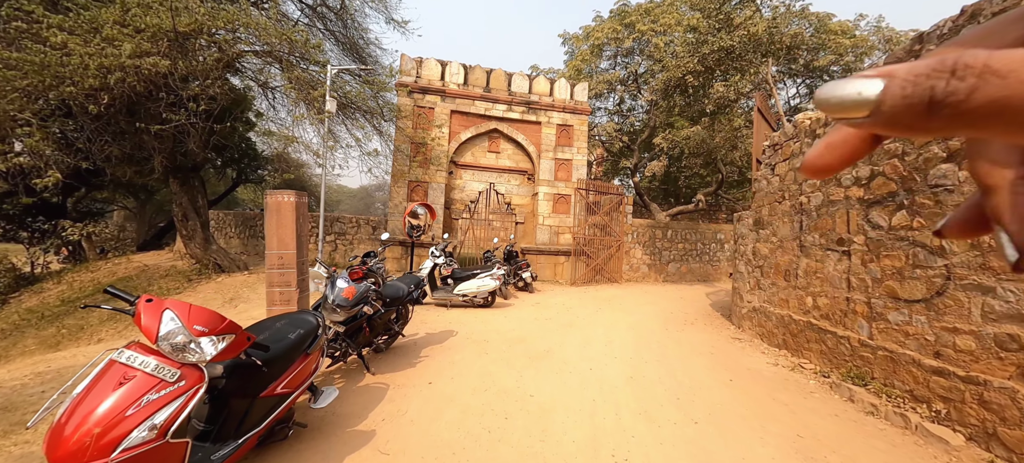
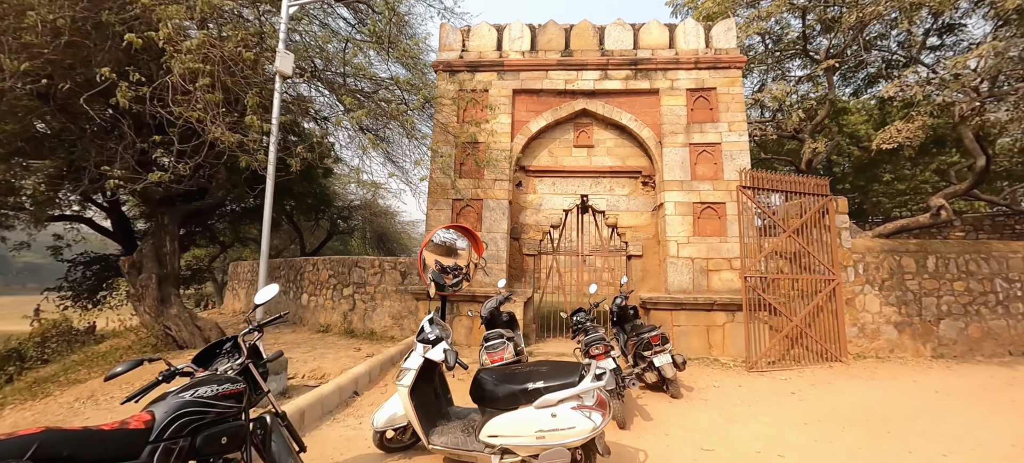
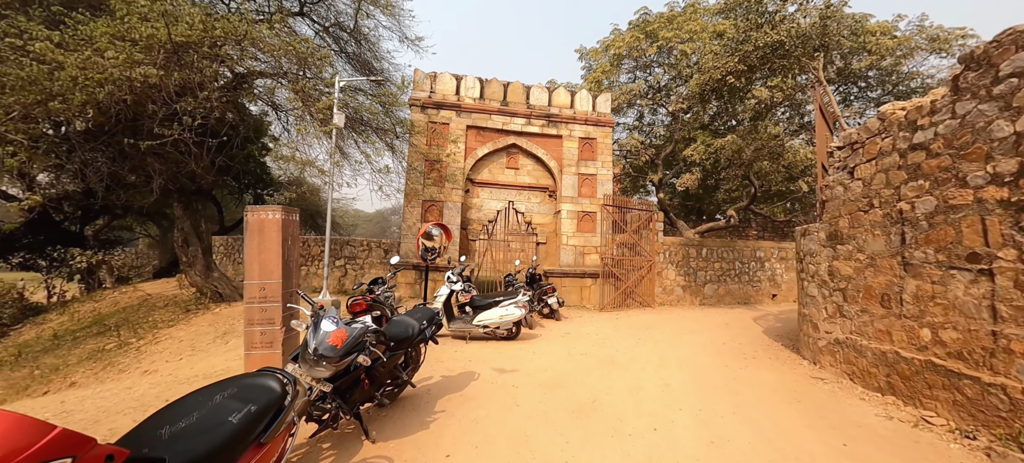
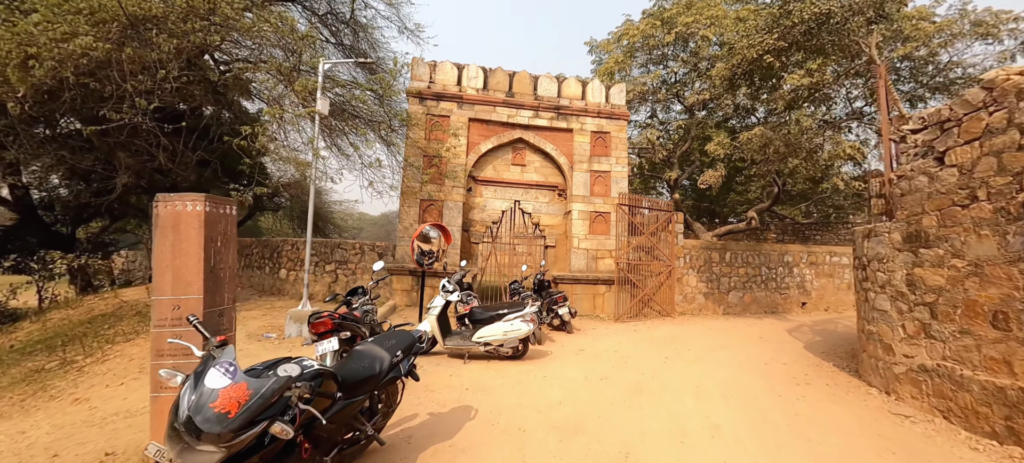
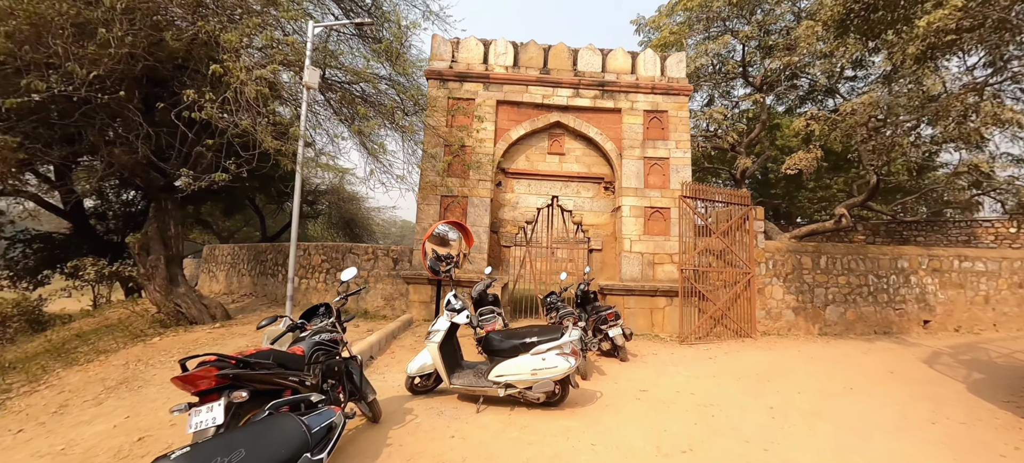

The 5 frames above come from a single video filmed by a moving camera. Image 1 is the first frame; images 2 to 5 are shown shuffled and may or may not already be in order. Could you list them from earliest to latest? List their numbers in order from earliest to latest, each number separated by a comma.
3, 4, 5, 2
